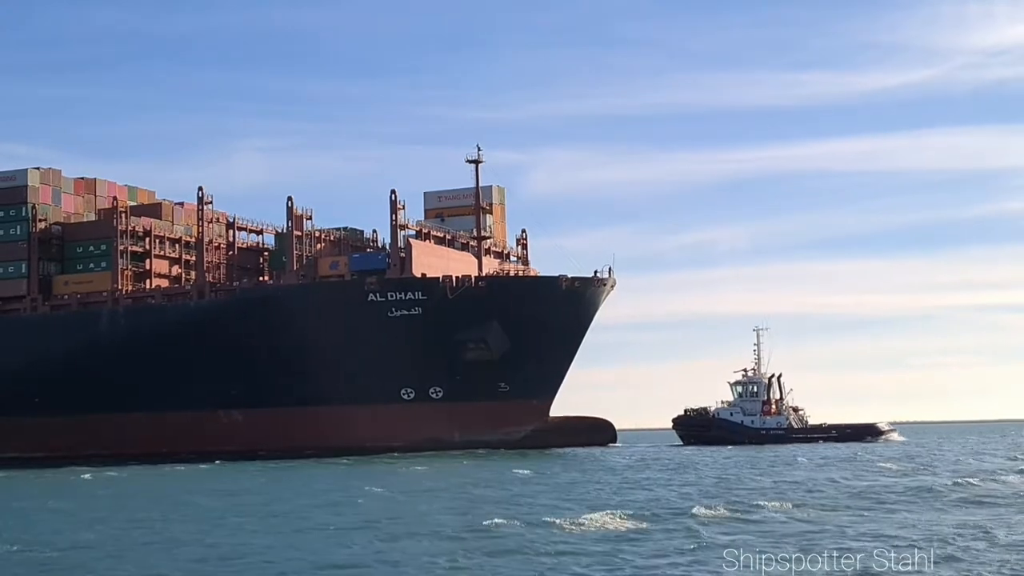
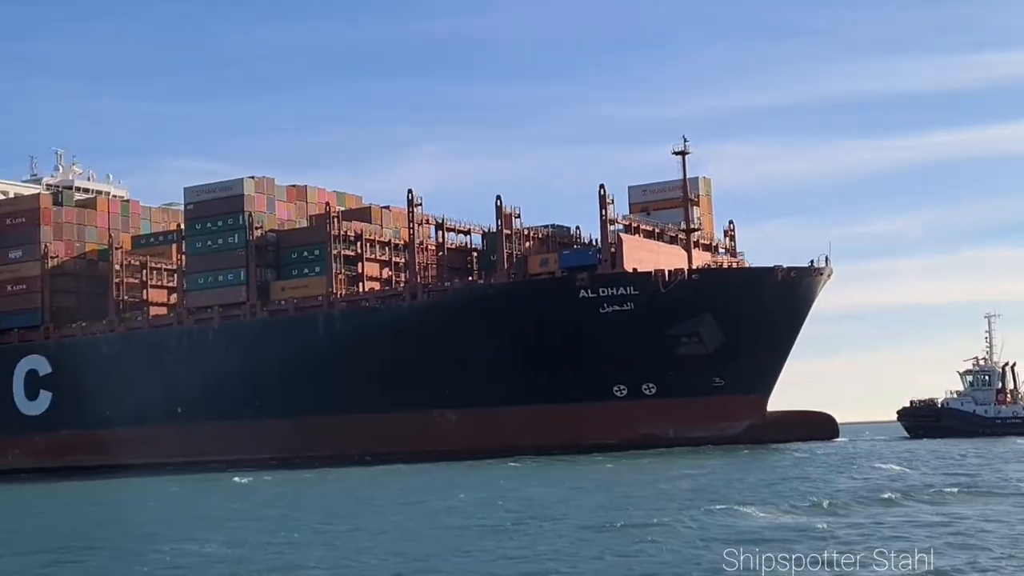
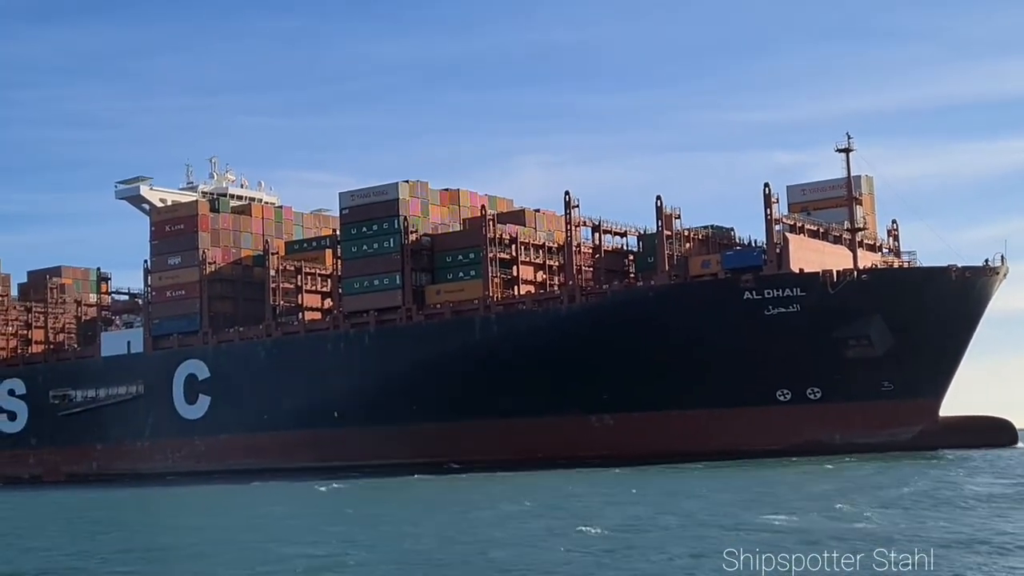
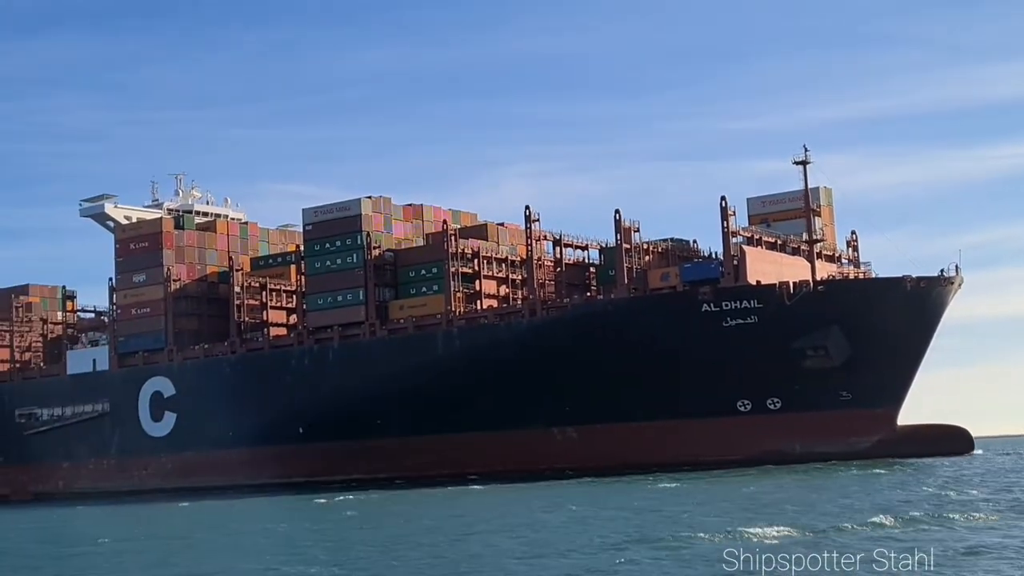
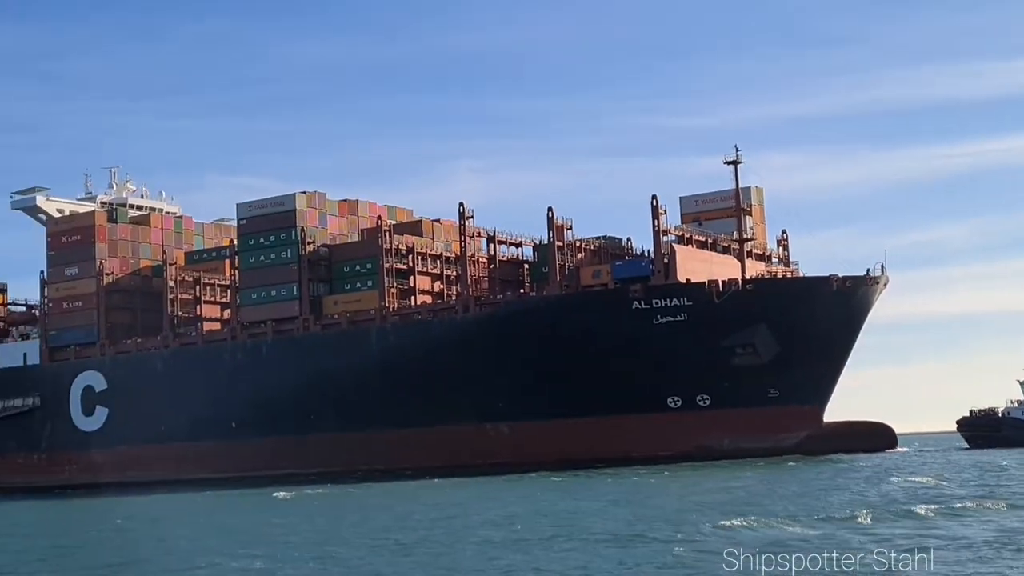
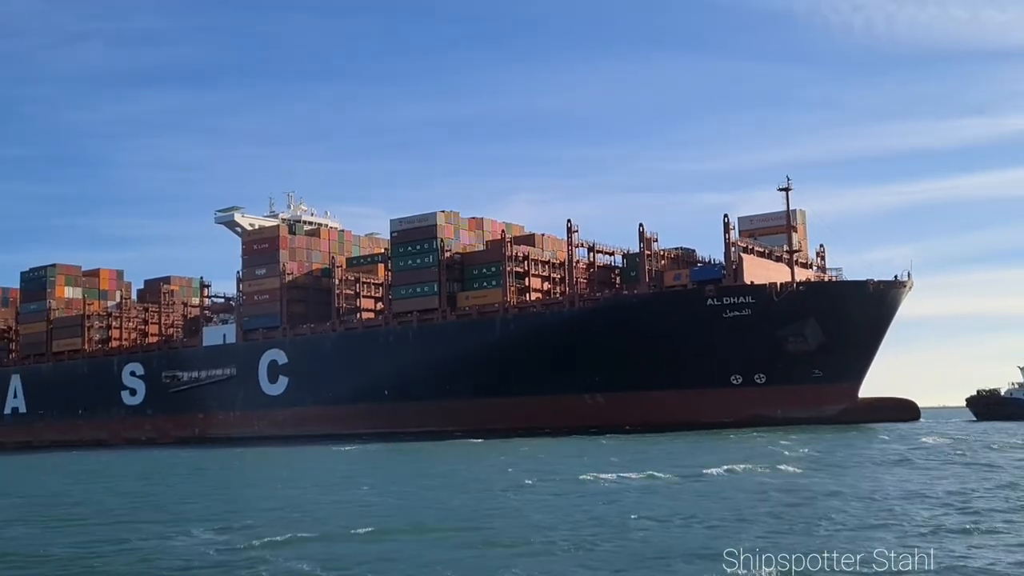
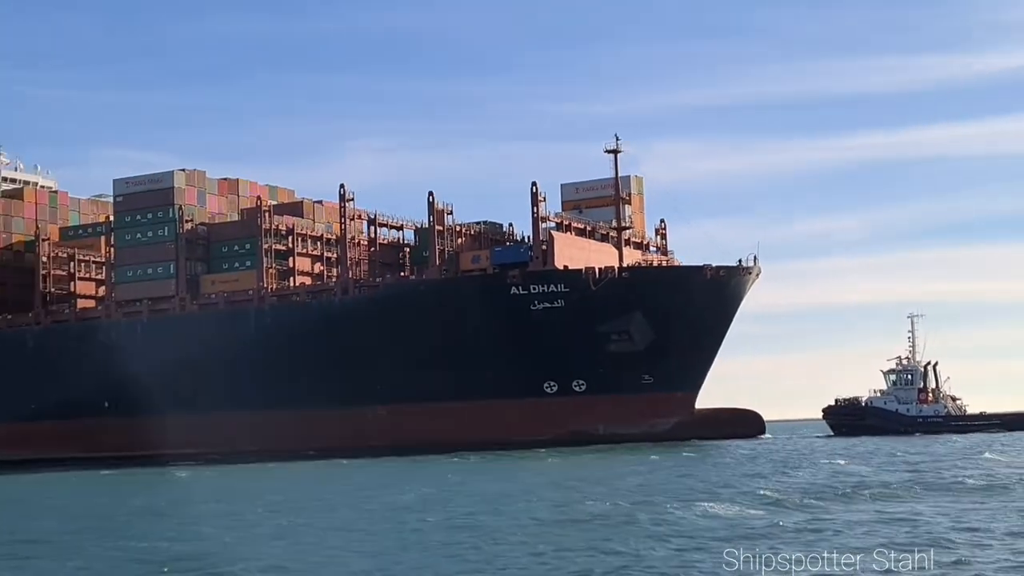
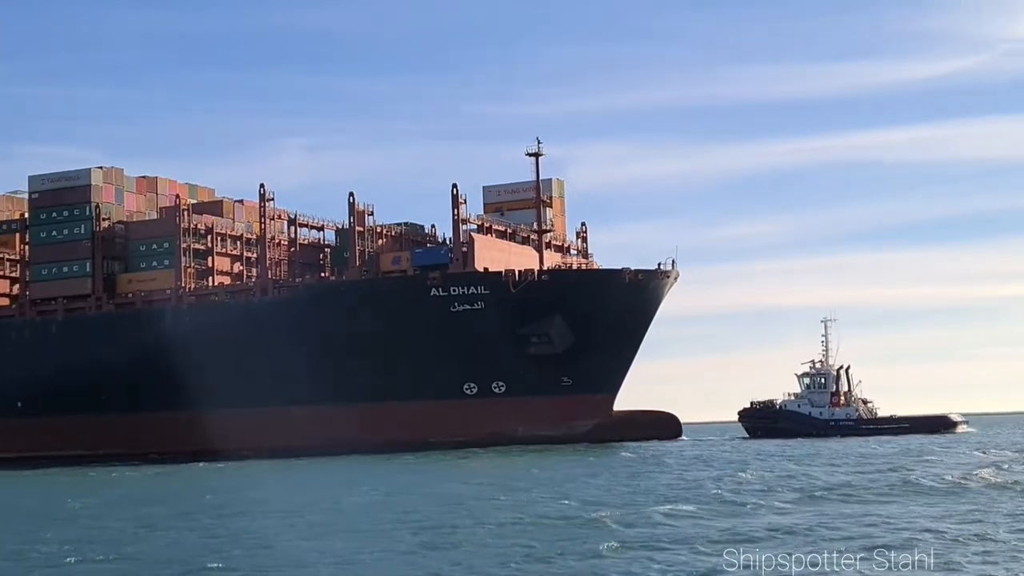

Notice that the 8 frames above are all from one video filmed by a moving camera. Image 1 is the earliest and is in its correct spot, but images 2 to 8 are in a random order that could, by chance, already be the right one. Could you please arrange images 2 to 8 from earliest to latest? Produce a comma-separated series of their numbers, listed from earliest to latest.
8, 7, 2, 5, 4, 3, 6
